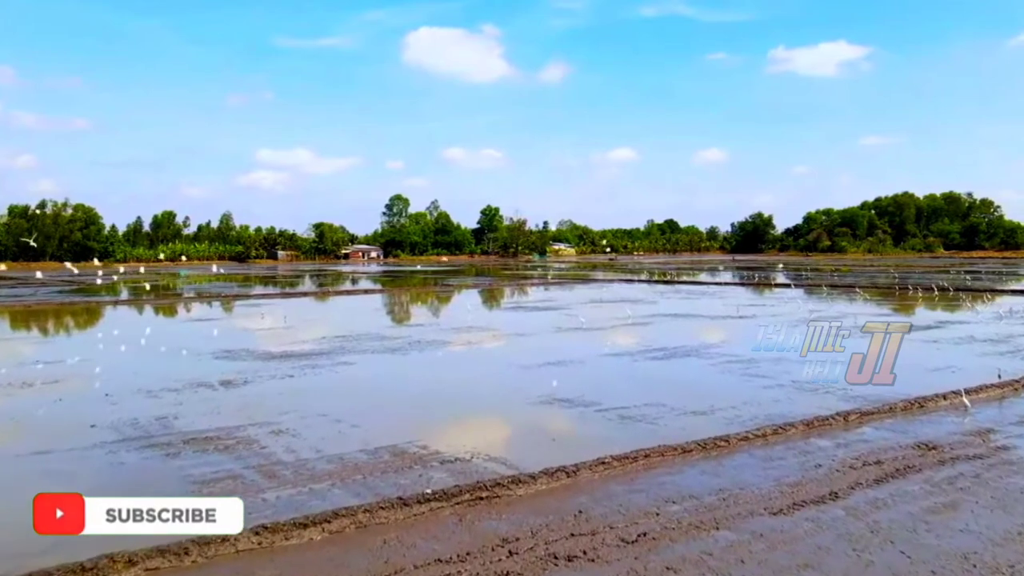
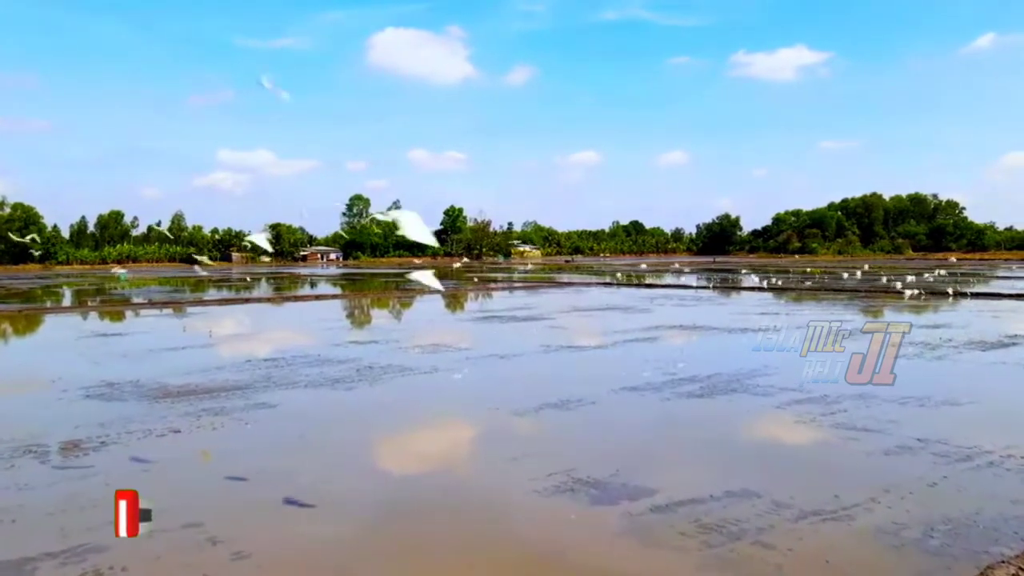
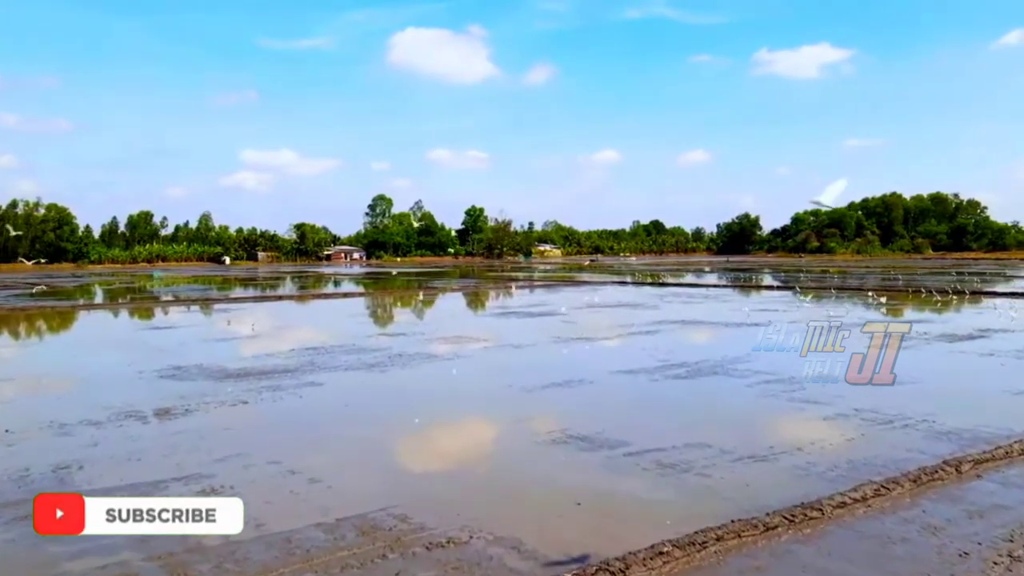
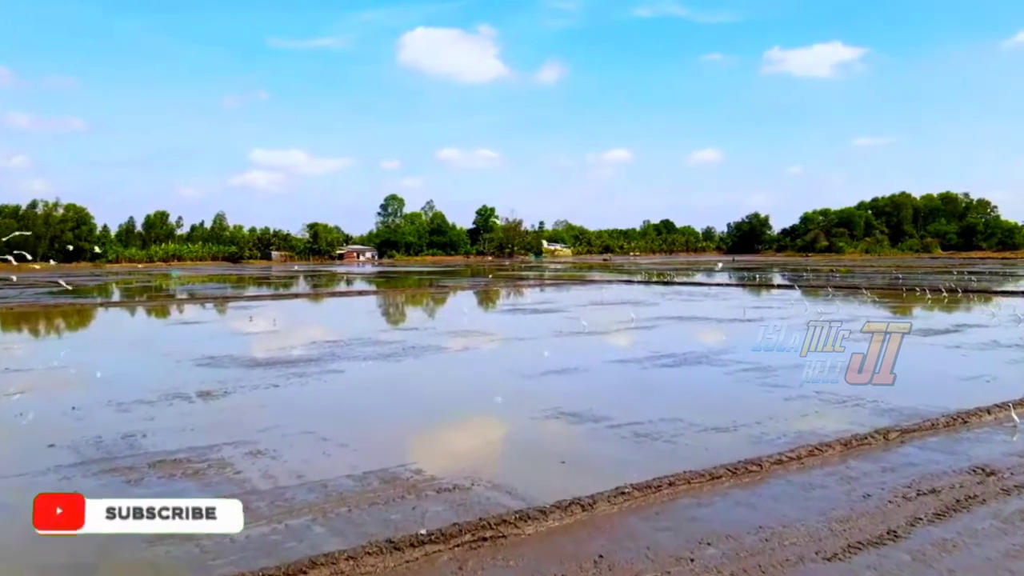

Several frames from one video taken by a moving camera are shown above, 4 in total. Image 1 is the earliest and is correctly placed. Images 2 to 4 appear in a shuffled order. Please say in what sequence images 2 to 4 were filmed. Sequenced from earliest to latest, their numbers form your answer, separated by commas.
4, 3, 2
